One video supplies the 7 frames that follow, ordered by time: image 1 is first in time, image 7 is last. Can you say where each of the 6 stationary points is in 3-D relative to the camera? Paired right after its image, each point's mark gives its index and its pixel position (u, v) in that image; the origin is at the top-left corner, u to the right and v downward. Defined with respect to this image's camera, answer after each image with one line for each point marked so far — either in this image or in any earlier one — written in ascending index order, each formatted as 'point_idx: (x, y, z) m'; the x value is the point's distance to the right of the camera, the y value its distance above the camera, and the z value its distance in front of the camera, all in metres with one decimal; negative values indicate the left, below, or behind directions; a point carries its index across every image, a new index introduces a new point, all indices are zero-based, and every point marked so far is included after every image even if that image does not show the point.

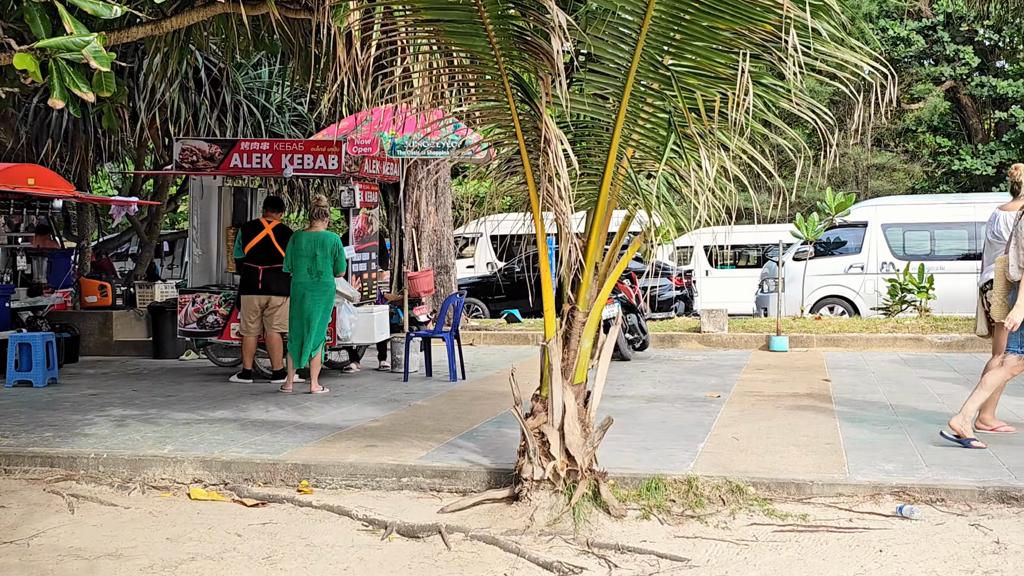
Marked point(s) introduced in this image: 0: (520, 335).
0: (+0.1, -0.6, +14.9) m
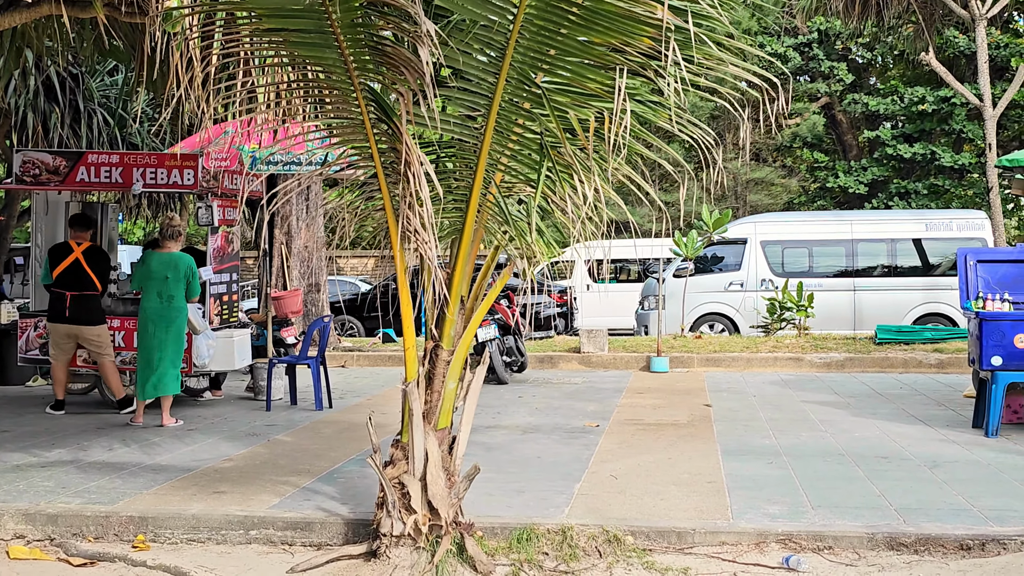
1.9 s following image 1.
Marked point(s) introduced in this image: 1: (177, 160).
0: (-1.4, -0.8, +14.3) m
1: (-2.7, +1.0, +9.9) m
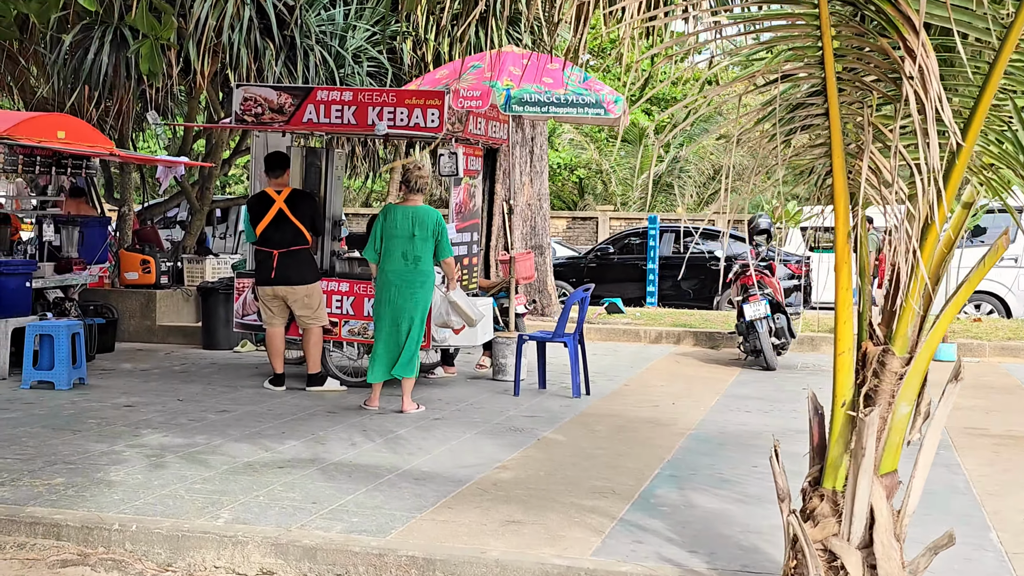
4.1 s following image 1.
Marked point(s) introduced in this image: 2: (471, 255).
0: (+1.2, -0.5, +12.7) m
1: (-0.6, +1.3, +8.4) m
2: (-0.3, +0.3, +9.3) m
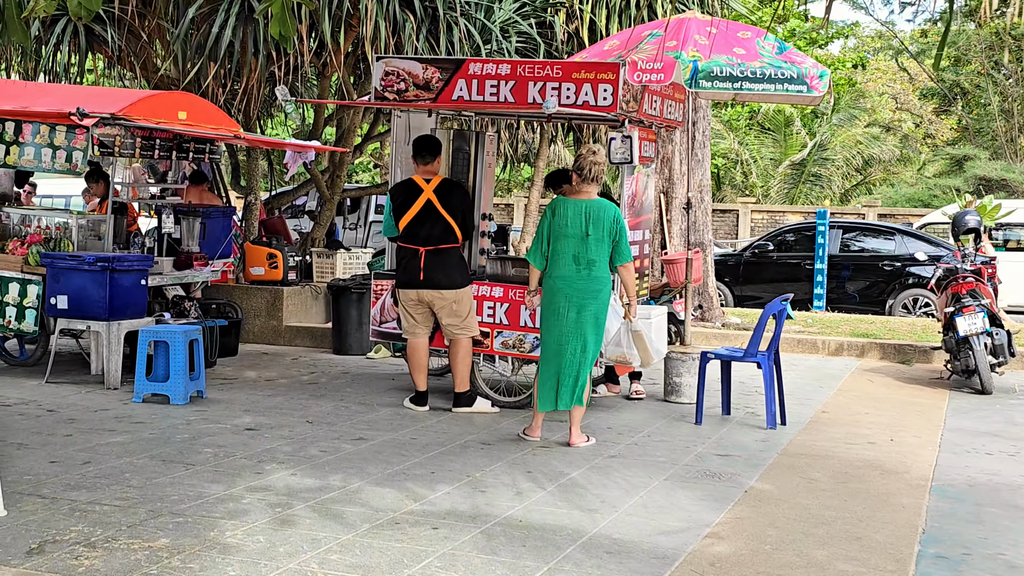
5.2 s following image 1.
0: (+2.7, -0.5, +11.2) m
1: (+0.5, +1.3, +7.1) m
2: (+0.8, +0.2, +8.0) m
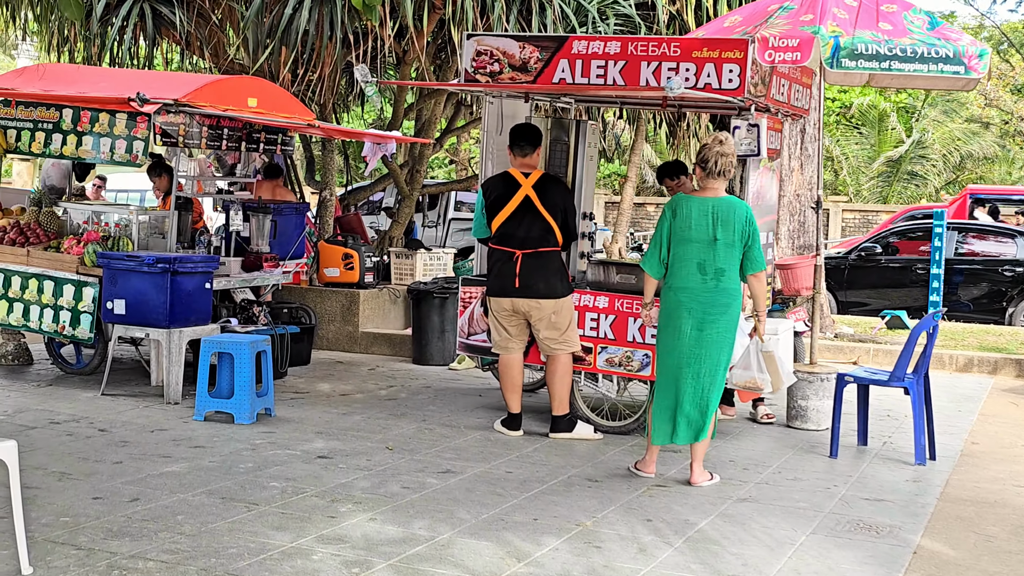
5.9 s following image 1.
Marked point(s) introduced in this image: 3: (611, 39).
0: (+3.5, -0.6, +10.1) m
1: (+1.0, +1.2, +6.2) m
2: (+1.5, +0.2, +7.1) m
3: (+0.5, +1.3, +6.4) m
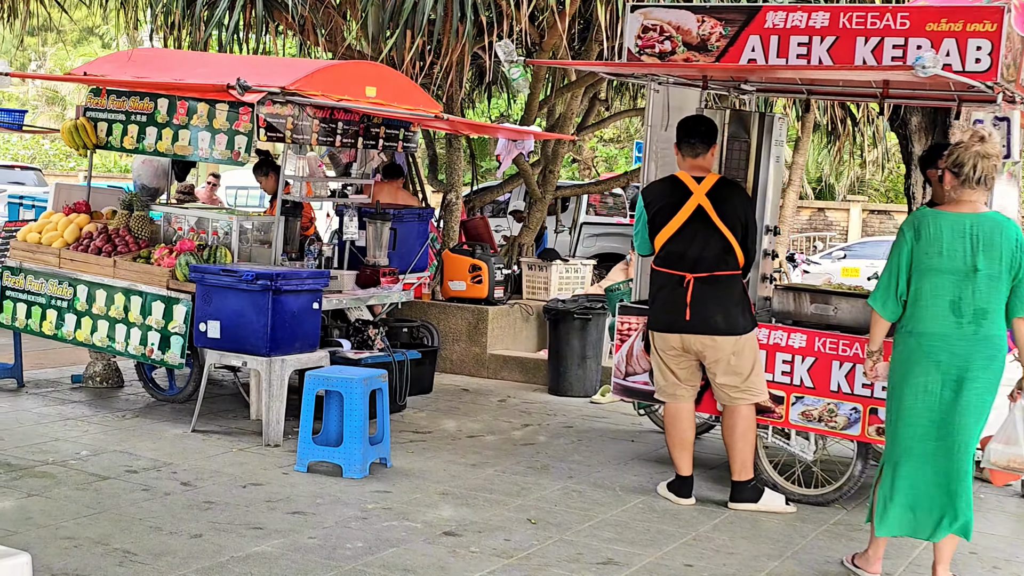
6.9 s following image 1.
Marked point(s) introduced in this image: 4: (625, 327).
0: (+4.5, -0.8, +8.5) m
1: (+1.7, +1.1, +4.8) m
2: (+2.2, 0.0, +5.6) m
3: (+1.3, +1.2, +5.1) m
4: (+0.5, -0.2, +5.7) m
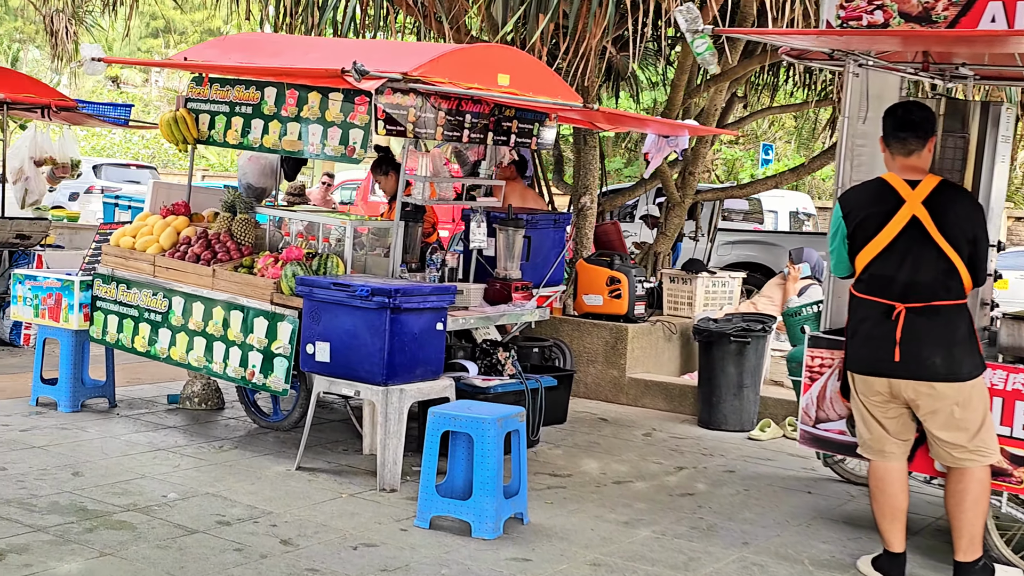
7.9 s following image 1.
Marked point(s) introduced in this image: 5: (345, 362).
0: (+5.4, -0.9, +7.1) m
1: (+2.3, +0.9, +3.7) m
2: (+2.9, -0.1, +4.5) m
3: (+1.9, +1.0, +4.0) m
4: (+1.2, -0.3, +4.6) m
5: (-0.7, -0.3, +5.3) m
